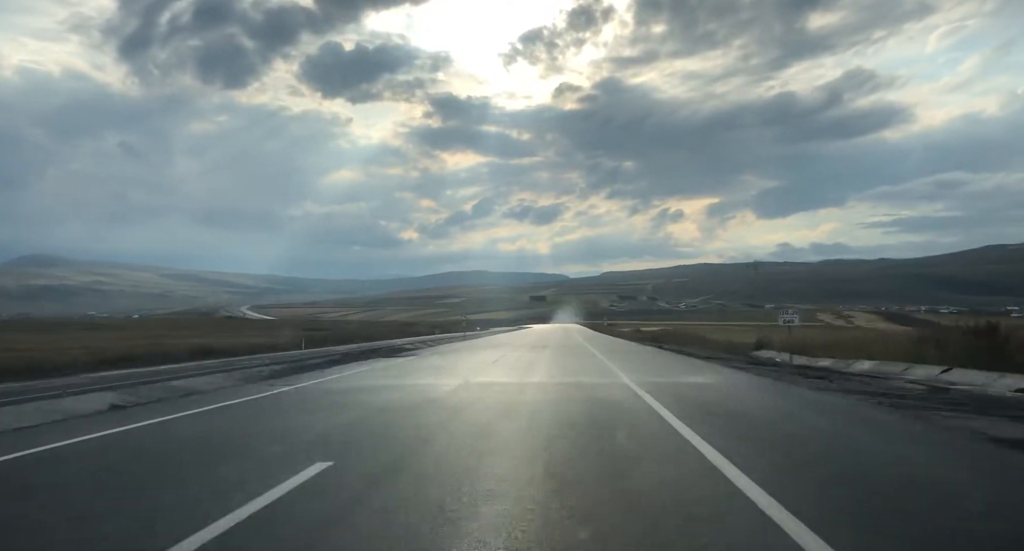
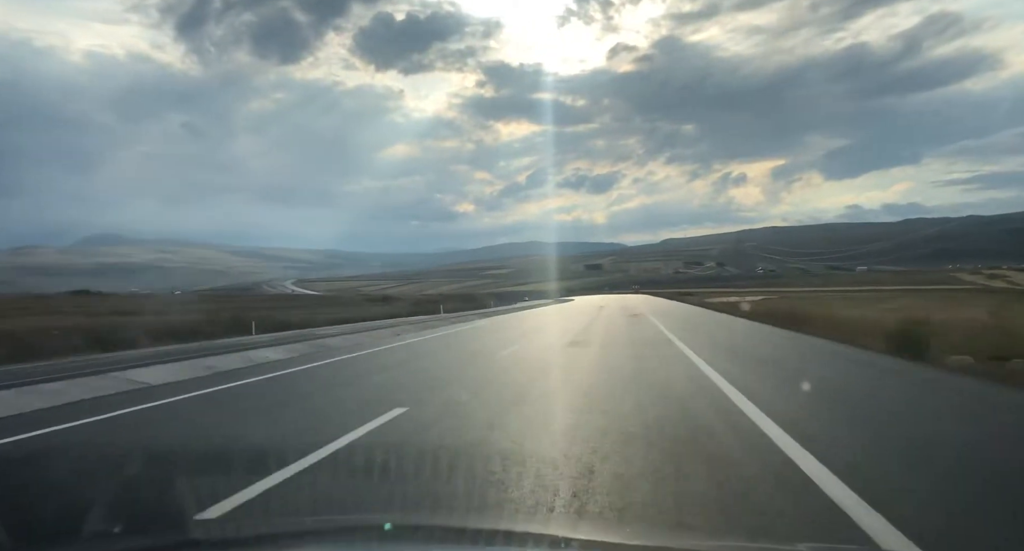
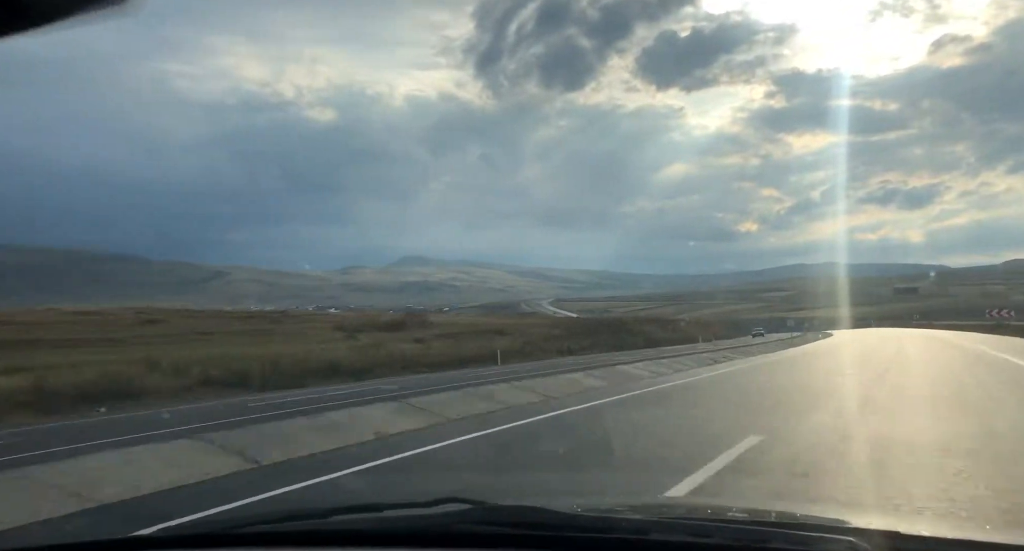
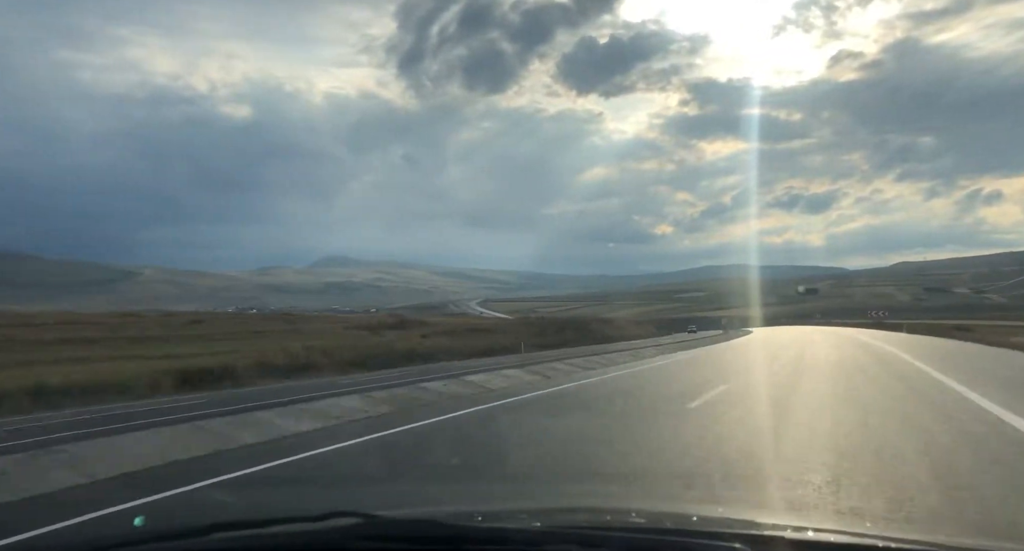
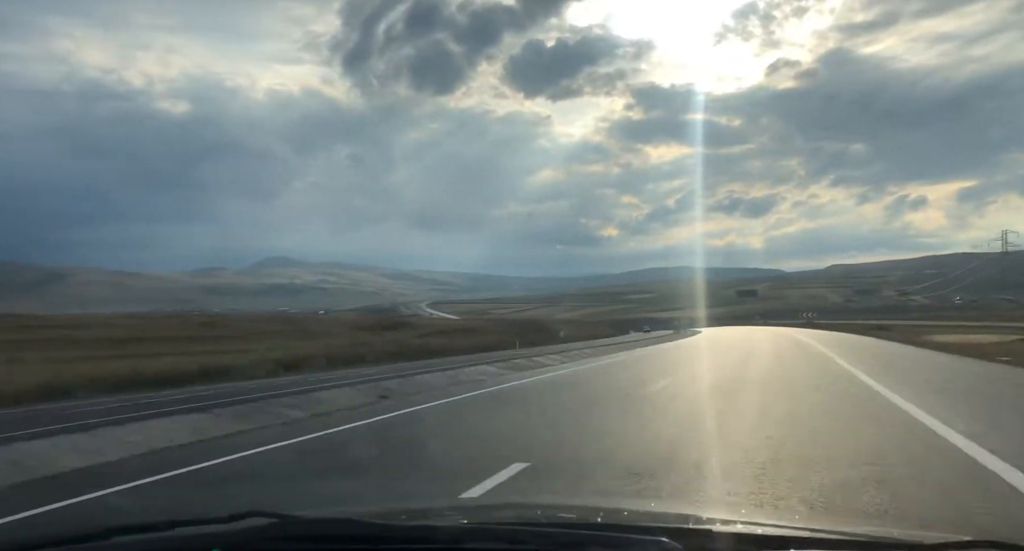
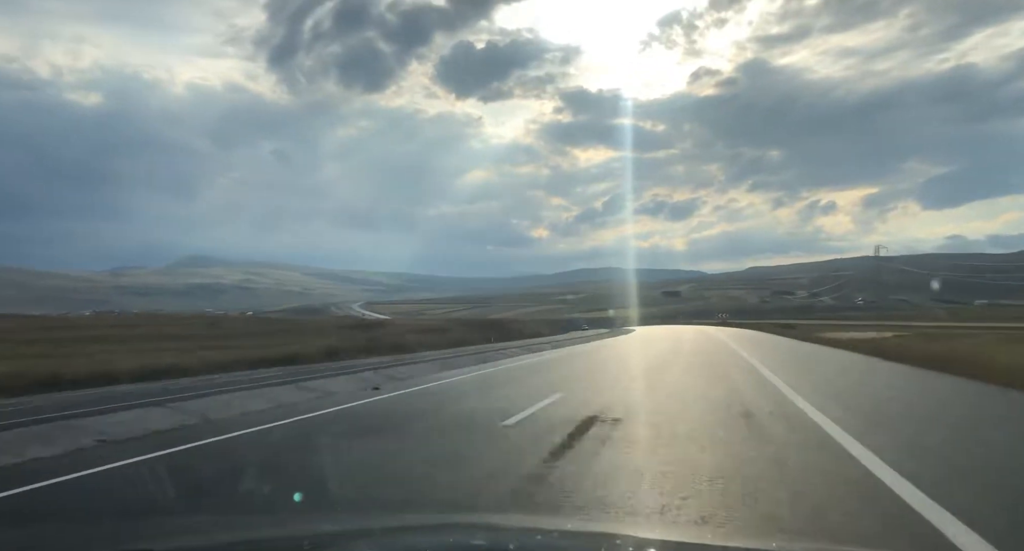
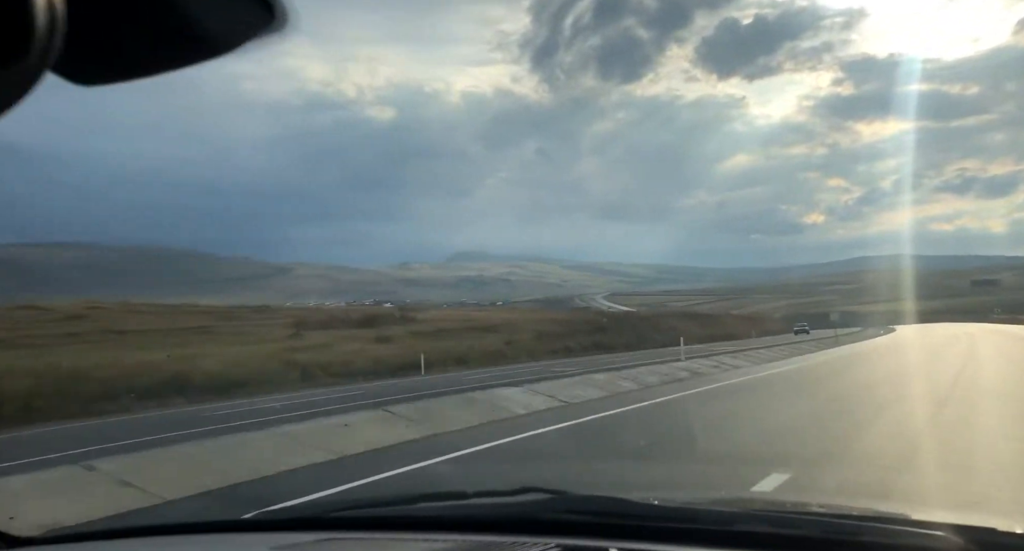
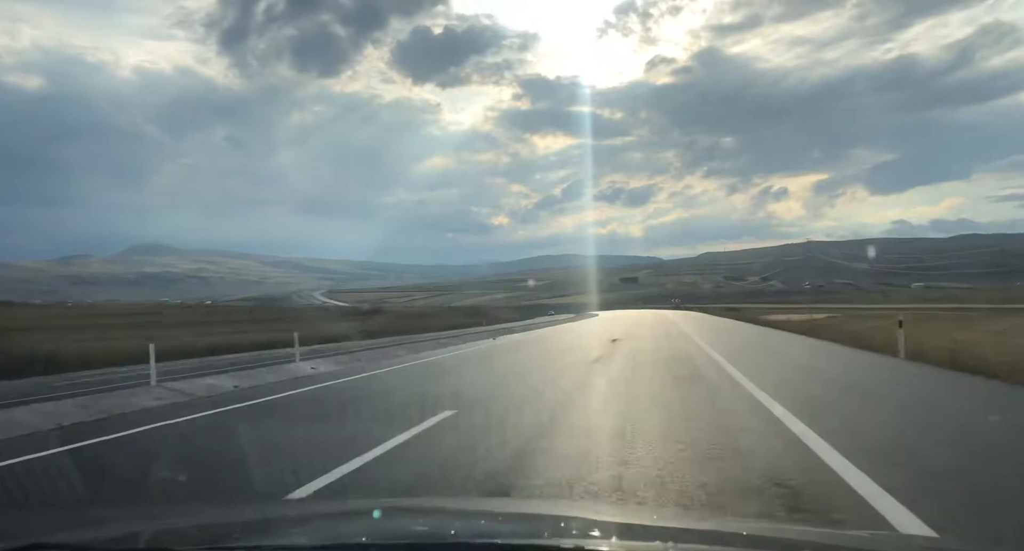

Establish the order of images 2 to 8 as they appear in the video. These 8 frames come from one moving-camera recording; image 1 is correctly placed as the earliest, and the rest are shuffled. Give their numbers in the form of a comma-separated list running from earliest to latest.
2, 8, 6, 5, 4, 3, 7
